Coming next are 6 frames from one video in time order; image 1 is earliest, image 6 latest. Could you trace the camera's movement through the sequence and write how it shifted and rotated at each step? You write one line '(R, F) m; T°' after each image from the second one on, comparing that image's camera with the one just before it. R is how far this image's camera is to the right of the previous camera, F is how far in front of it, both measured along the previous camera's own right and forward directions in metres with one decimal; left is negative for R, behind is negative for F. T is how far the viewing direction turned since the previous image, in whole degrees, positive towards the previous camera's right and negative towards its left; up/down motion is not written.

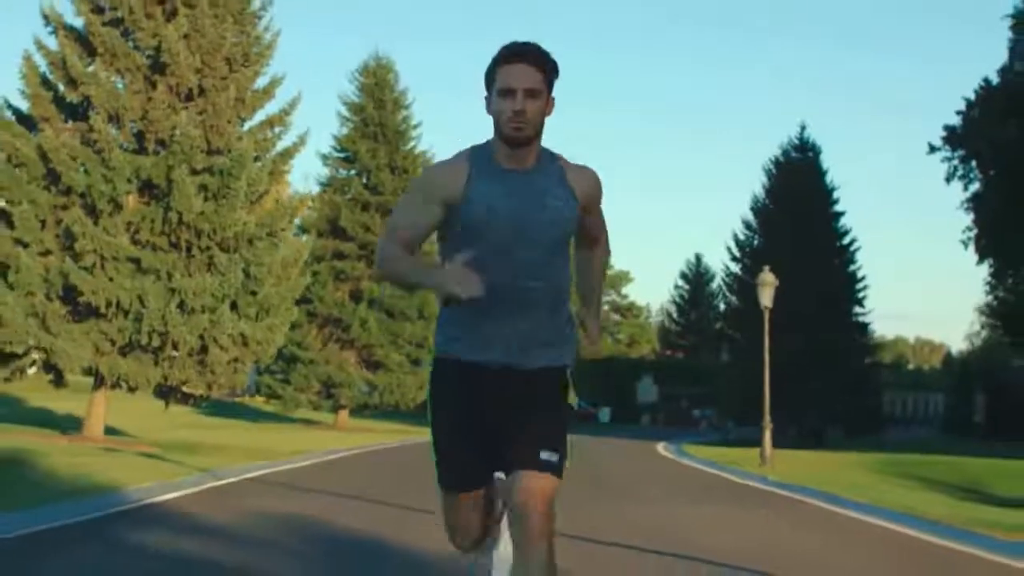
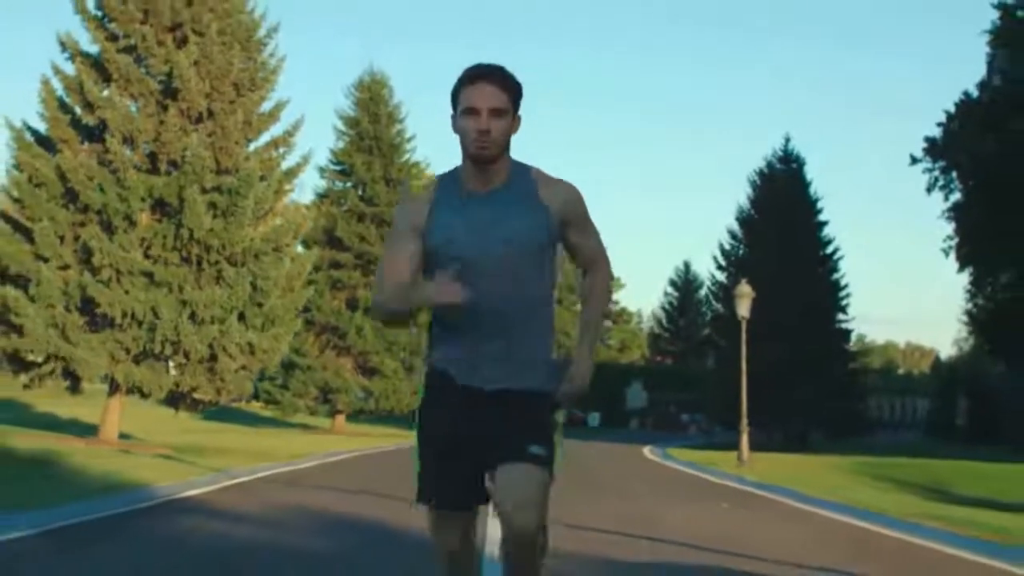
(0.0, -1.1) m; 0°
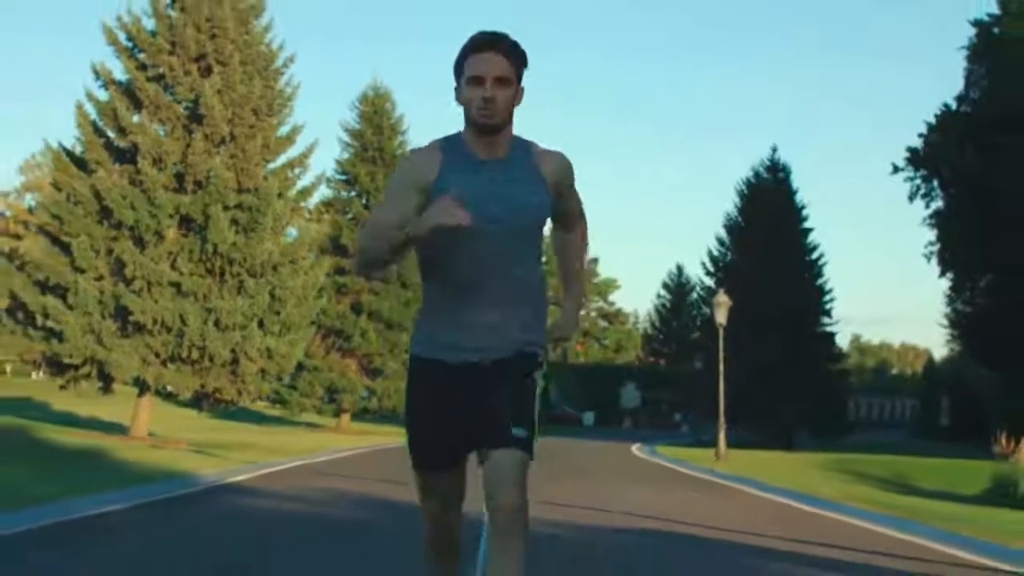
(0.0, -1.7) m; 0°
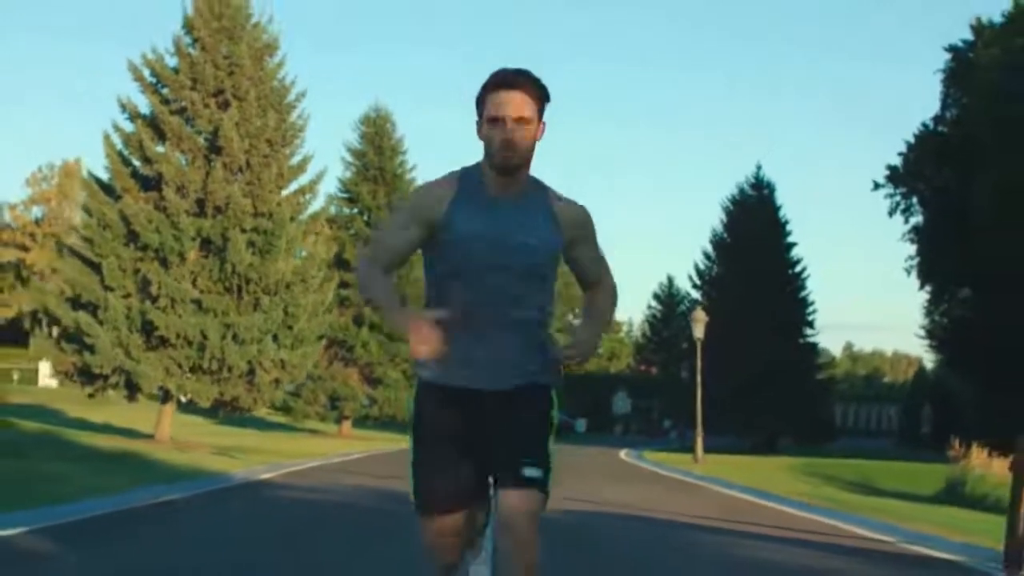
(0.0, -1.8) m; 0°
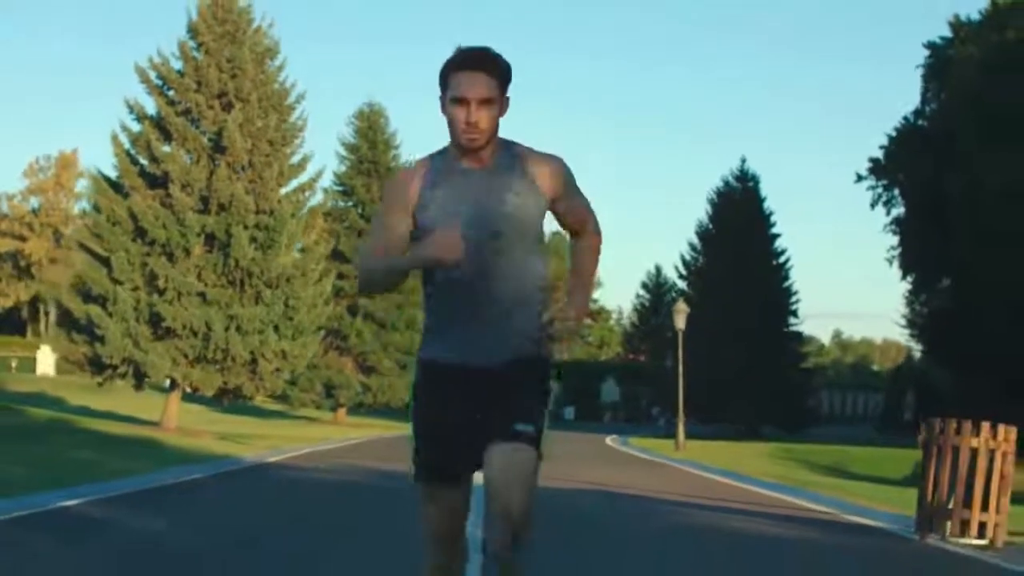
(0.0, -1.1) m; 0°
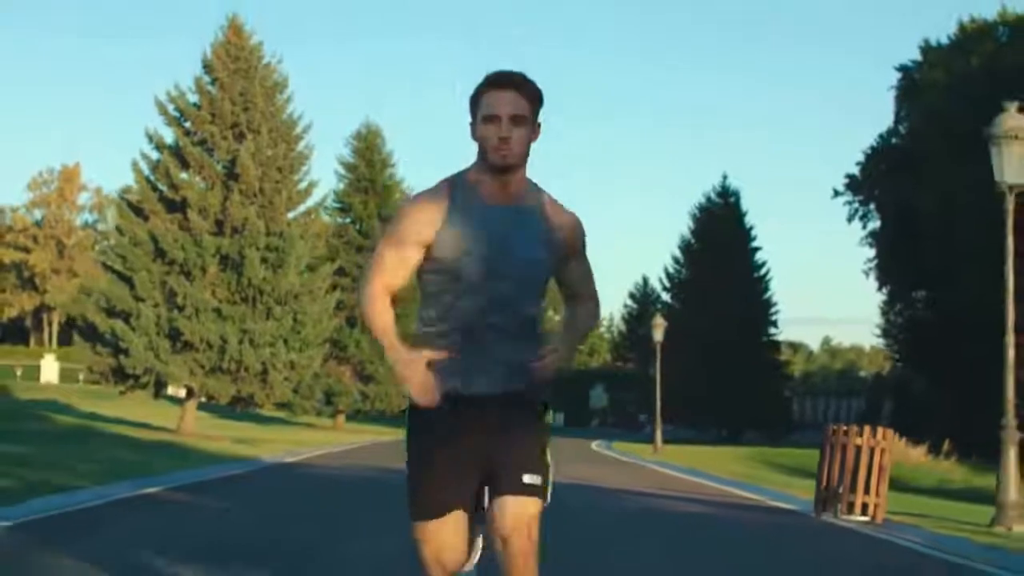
(0.0, -2.0) m; 0°
